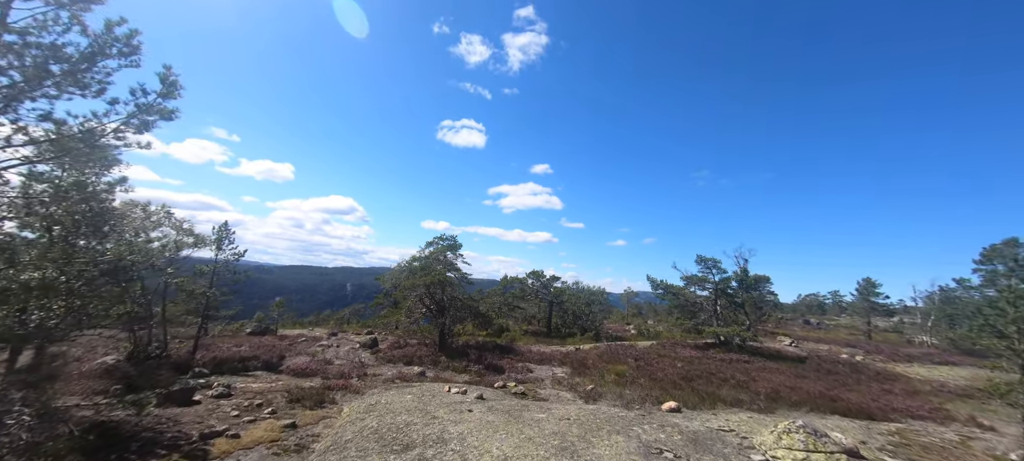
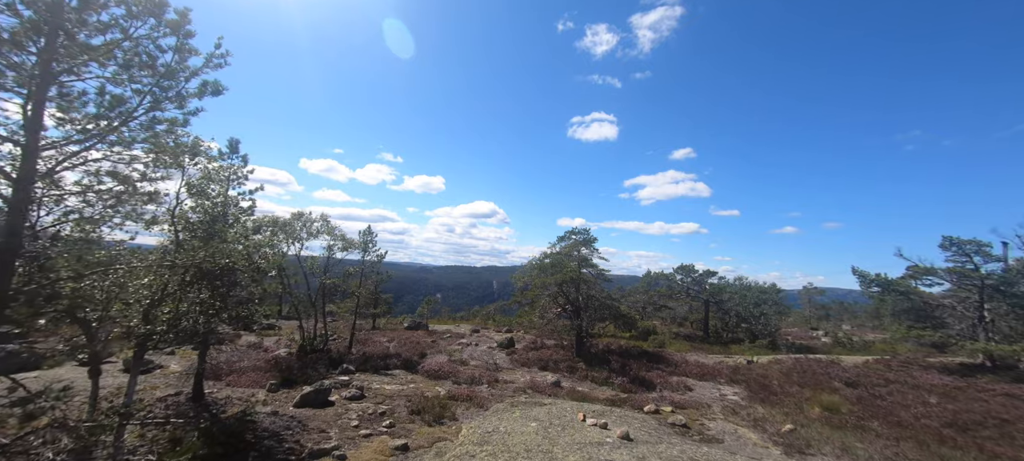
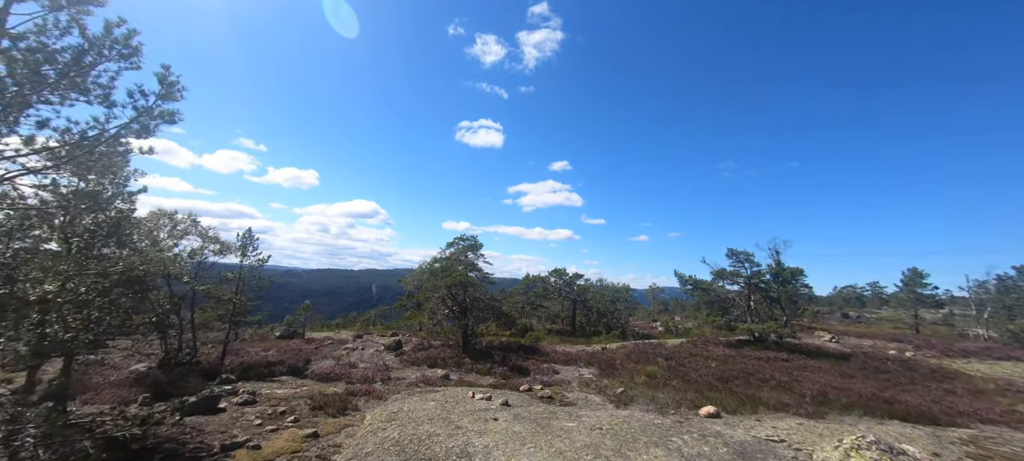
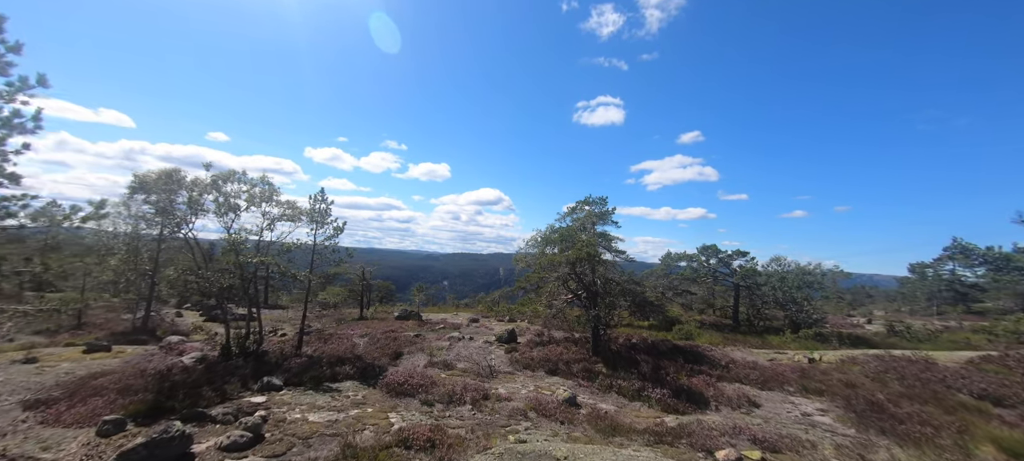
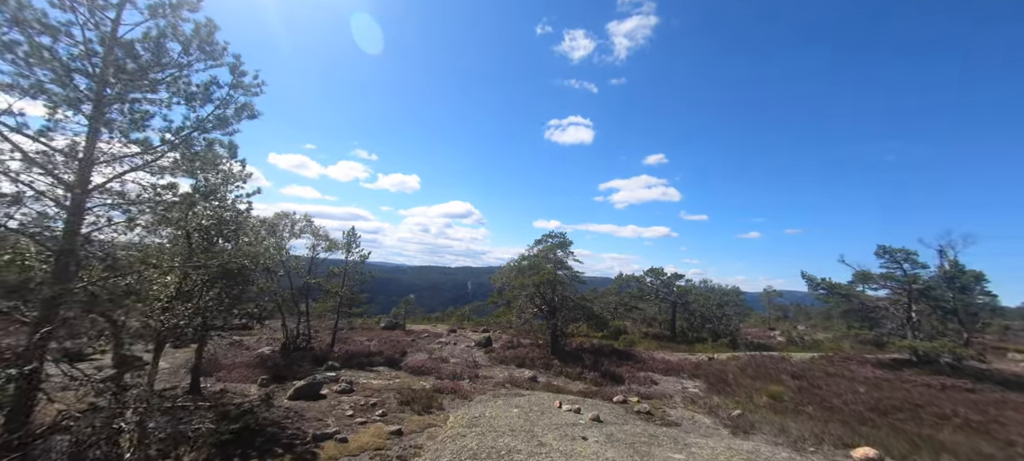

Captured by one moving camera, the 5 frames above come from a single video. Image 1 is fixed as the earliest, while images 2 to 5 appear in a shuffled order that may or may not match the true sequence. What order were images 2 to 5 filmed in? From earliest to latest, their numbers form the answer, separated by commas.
3, 5, 2, 4
